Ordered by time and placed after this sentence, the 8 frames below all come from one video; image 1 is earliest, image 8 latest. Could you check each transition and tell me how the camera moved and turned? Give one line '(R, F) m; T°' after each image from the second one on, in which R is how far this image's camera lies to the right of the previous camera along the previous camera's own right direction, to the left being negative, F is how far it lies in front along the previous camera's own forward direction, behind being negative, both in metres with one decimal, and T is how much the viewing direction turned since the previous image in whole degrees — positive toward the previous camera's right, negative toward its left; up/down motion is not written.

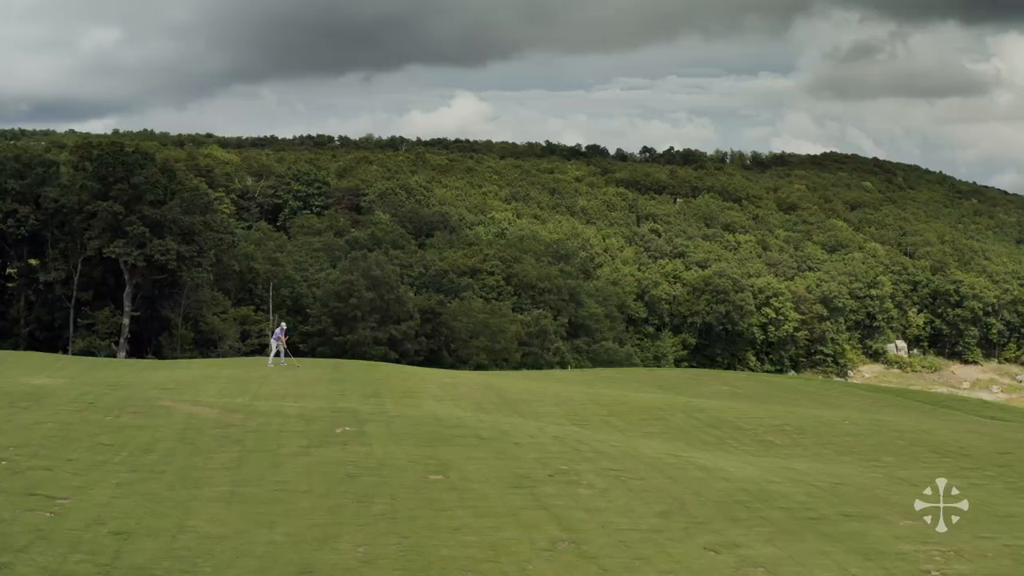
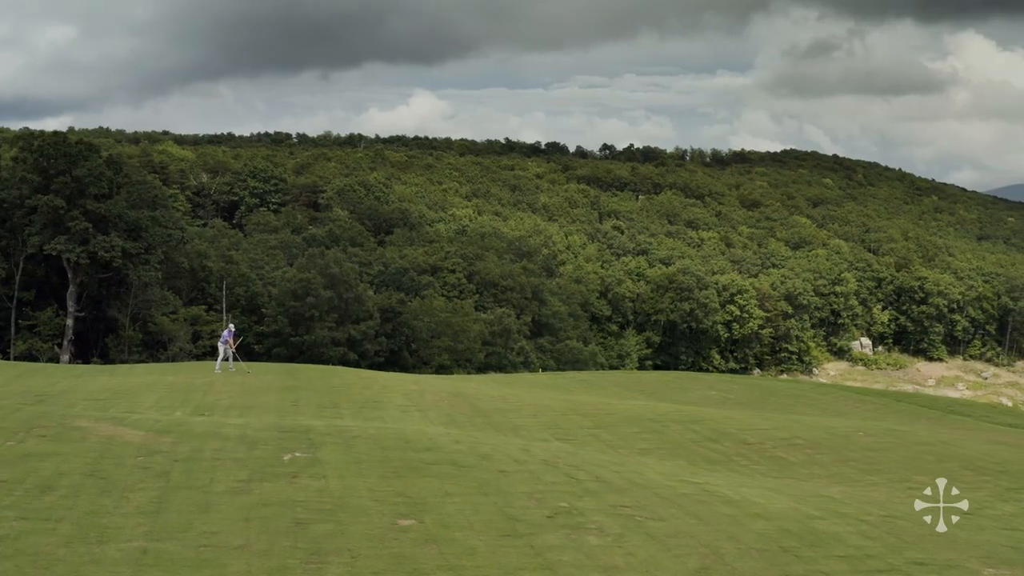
(-0.1, +1.6) m; +1°
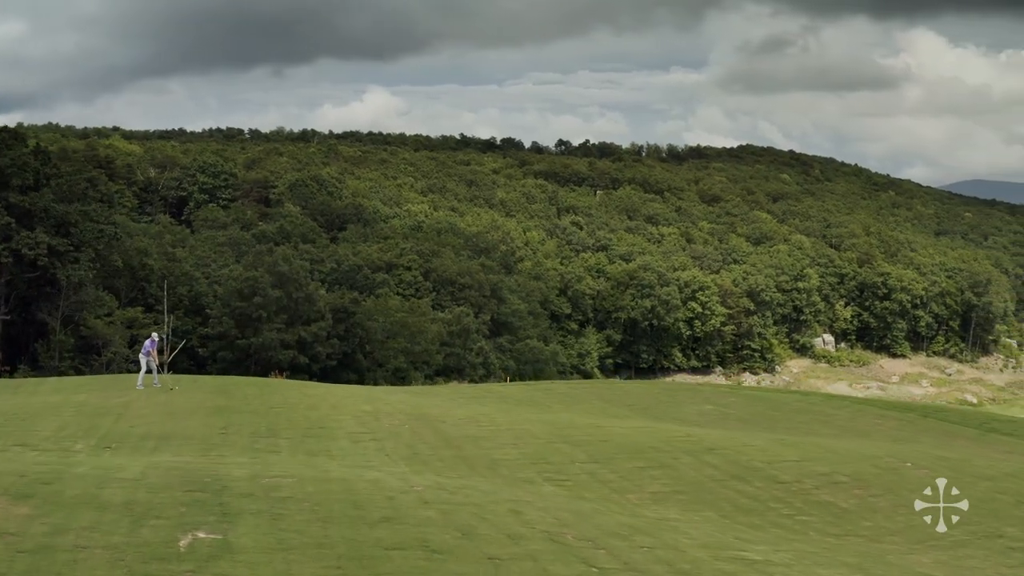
(-0.1, +2.4) m; +2°
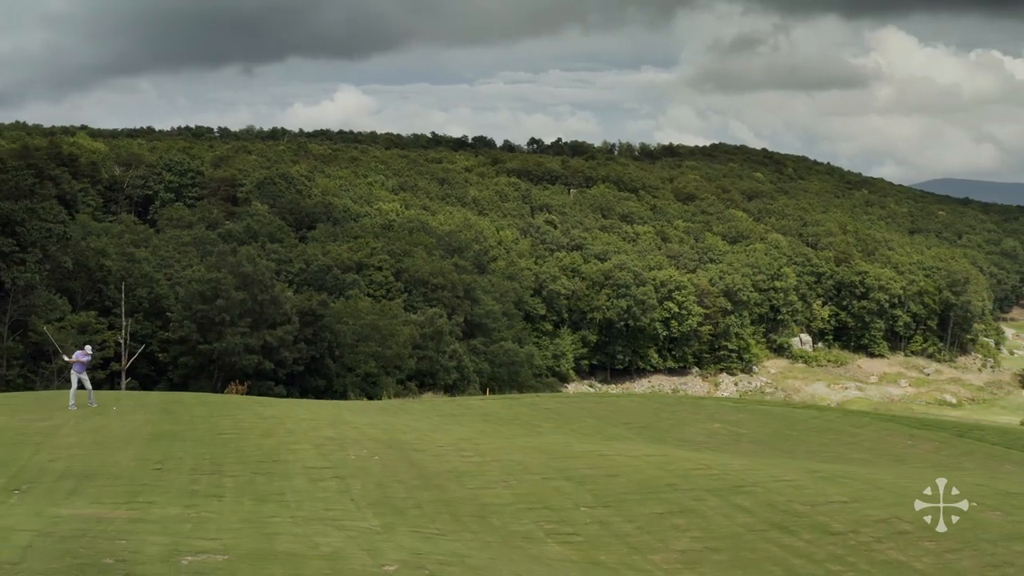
(-0.1, +1.8) m; +1°
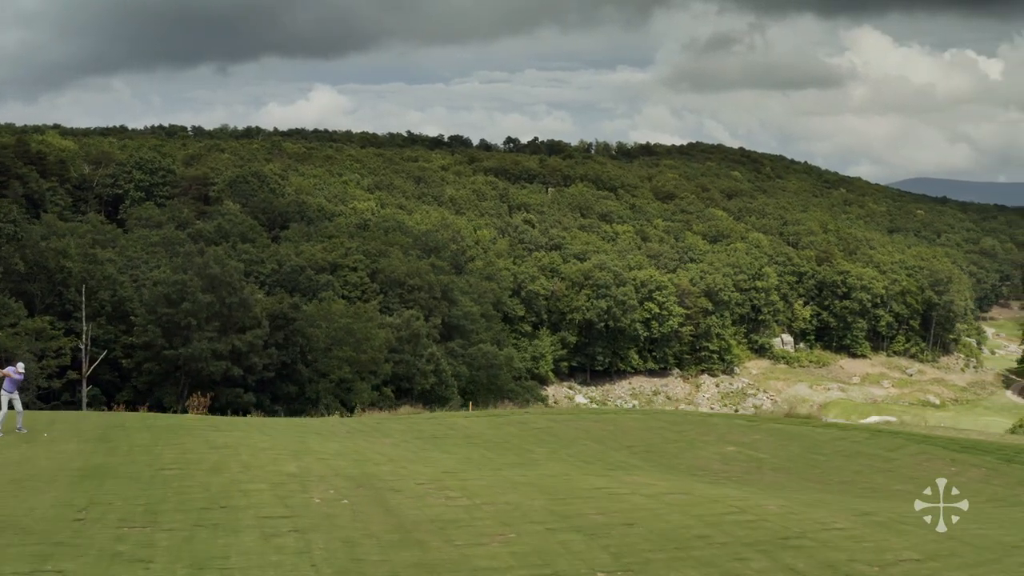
(-0.1, +1.7) m; +1°
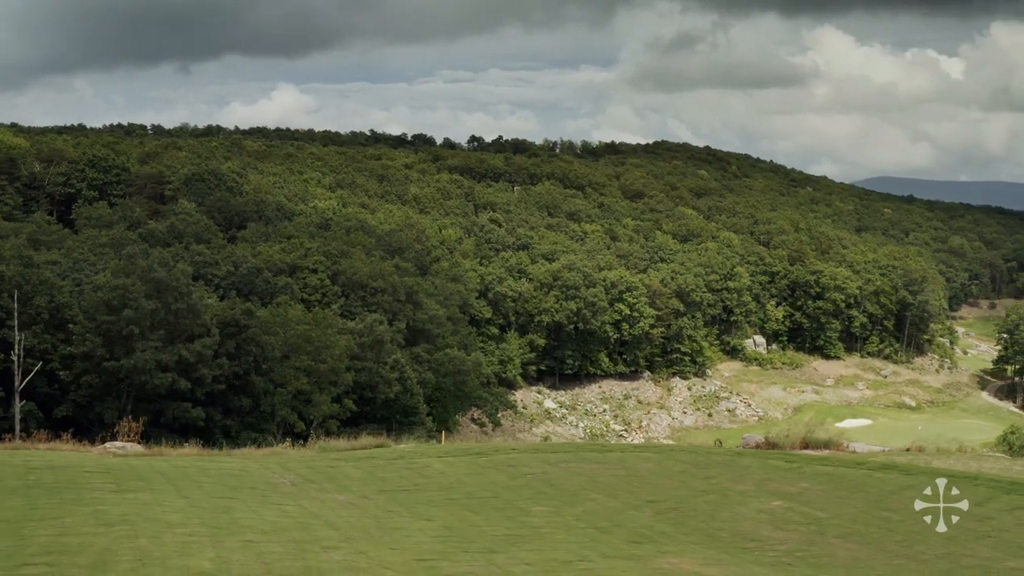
(-0.1, +2.7) m; +1°
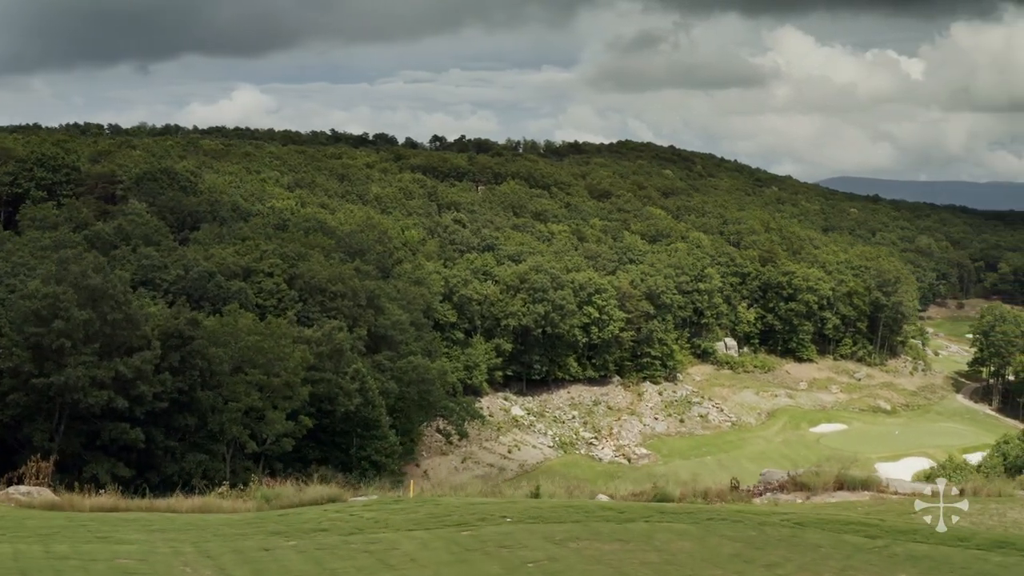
(-0.2, +2.9) m; +1°
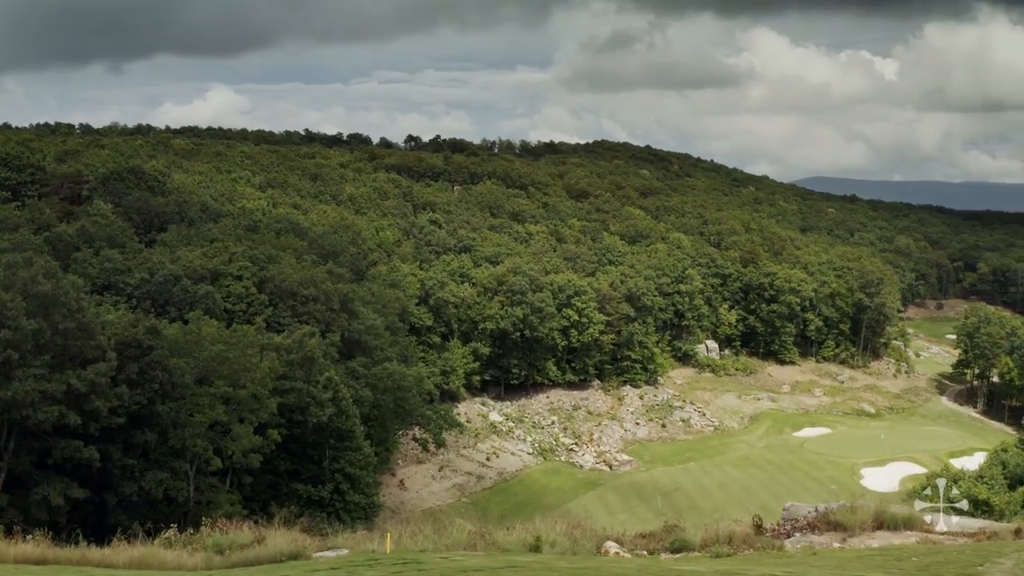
(-0.1, +2.0) m; +1°
